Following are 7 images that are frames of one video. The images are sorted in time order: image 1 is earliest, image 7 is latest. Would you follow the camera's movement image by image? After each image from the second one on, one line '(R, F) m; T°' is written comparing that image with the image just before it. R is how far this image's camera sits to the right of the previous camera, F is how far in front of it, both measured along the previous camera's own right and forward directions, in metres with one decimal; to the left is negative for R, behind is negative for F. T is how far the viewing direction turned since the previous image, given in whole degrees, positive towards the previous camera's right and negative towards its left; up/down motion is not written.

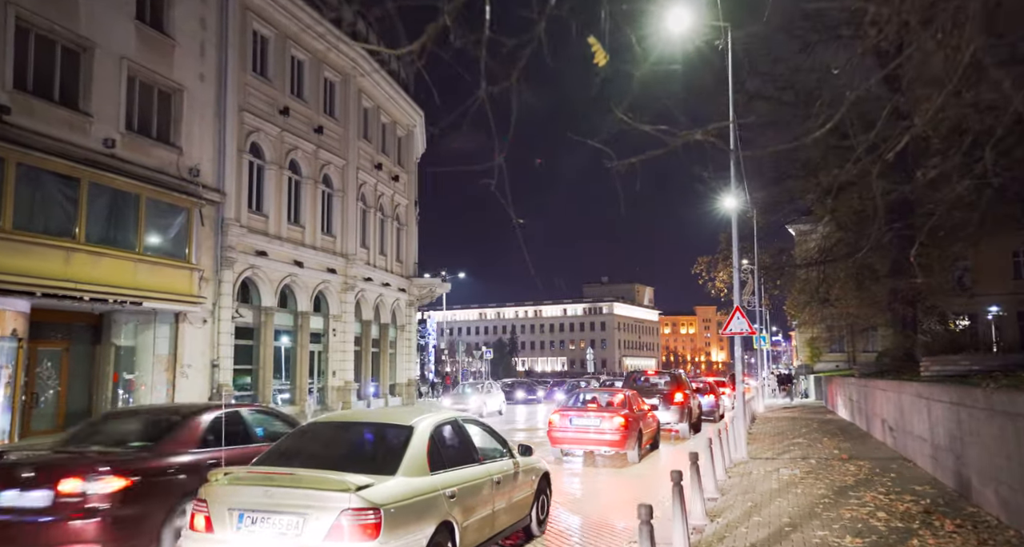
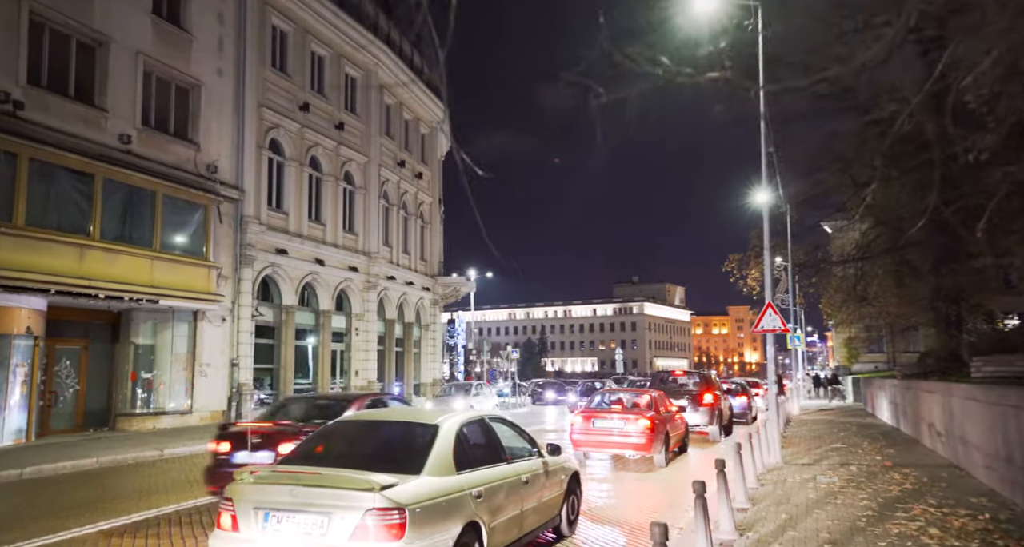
(+0.2, +0.7) m; -2°
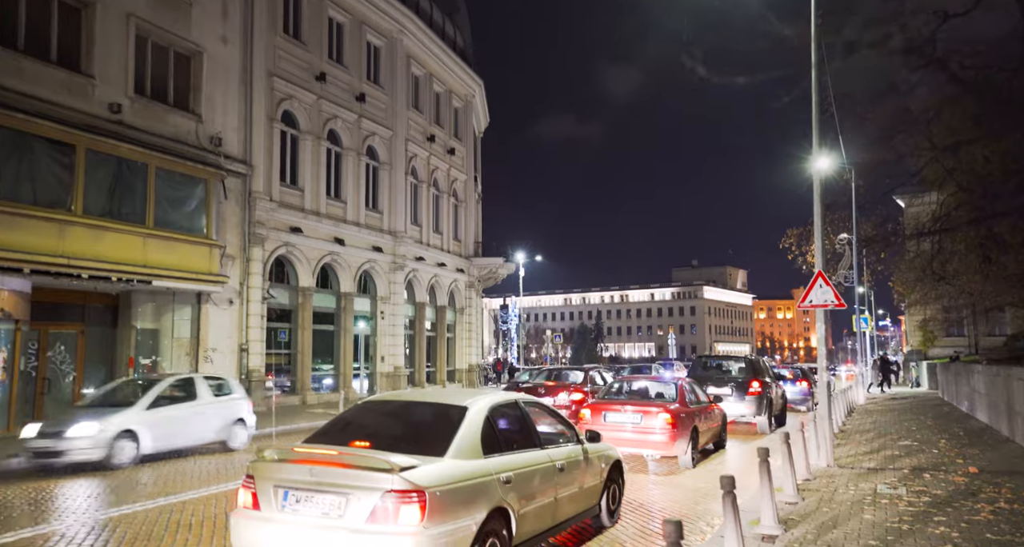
(+0.9, +2.0) m; -5°
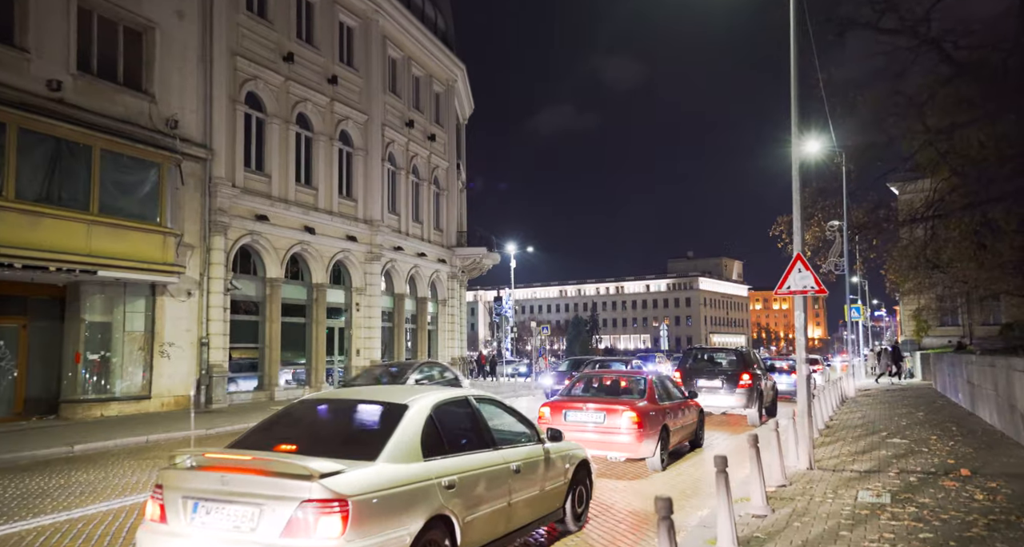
(+0.6, +1.0) m; 0°
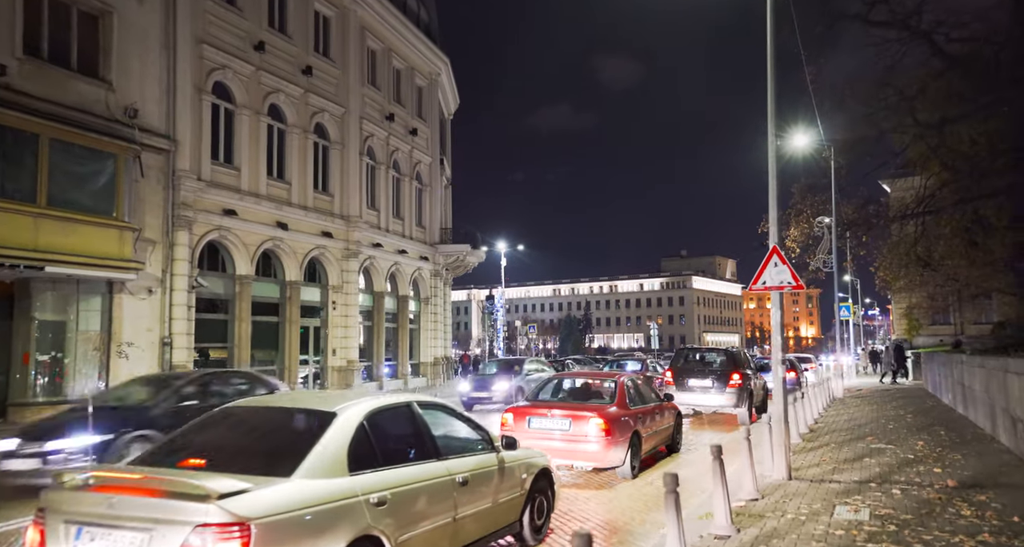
(+0.5, +0.8) m; 0°
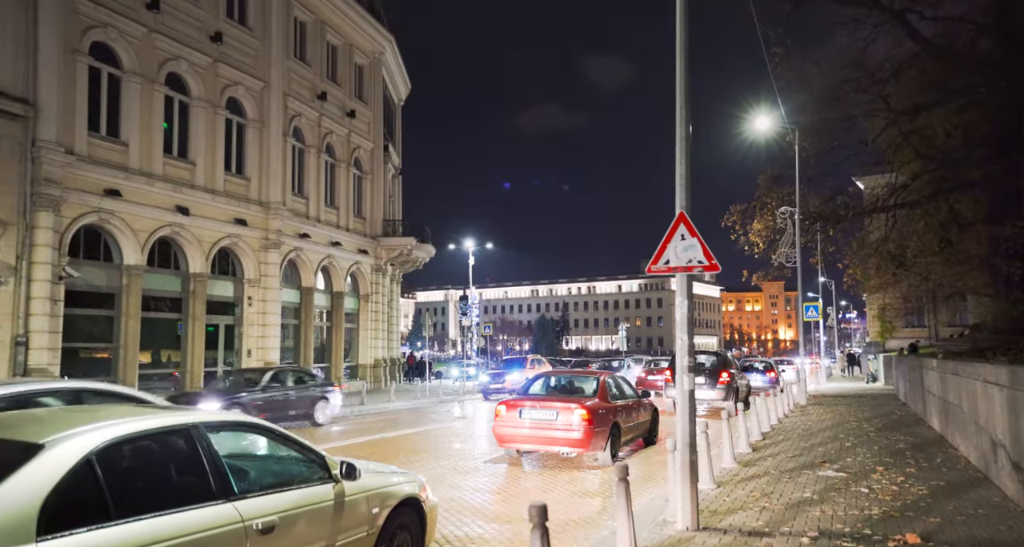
(+1.6, +2.5) m; +1°
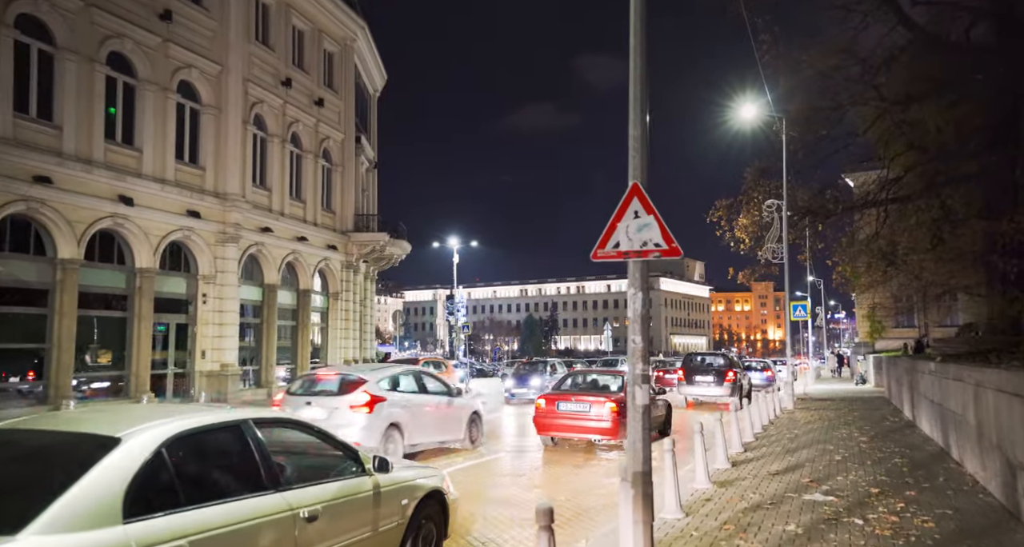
(+0.6, +1.4) m; +1°
